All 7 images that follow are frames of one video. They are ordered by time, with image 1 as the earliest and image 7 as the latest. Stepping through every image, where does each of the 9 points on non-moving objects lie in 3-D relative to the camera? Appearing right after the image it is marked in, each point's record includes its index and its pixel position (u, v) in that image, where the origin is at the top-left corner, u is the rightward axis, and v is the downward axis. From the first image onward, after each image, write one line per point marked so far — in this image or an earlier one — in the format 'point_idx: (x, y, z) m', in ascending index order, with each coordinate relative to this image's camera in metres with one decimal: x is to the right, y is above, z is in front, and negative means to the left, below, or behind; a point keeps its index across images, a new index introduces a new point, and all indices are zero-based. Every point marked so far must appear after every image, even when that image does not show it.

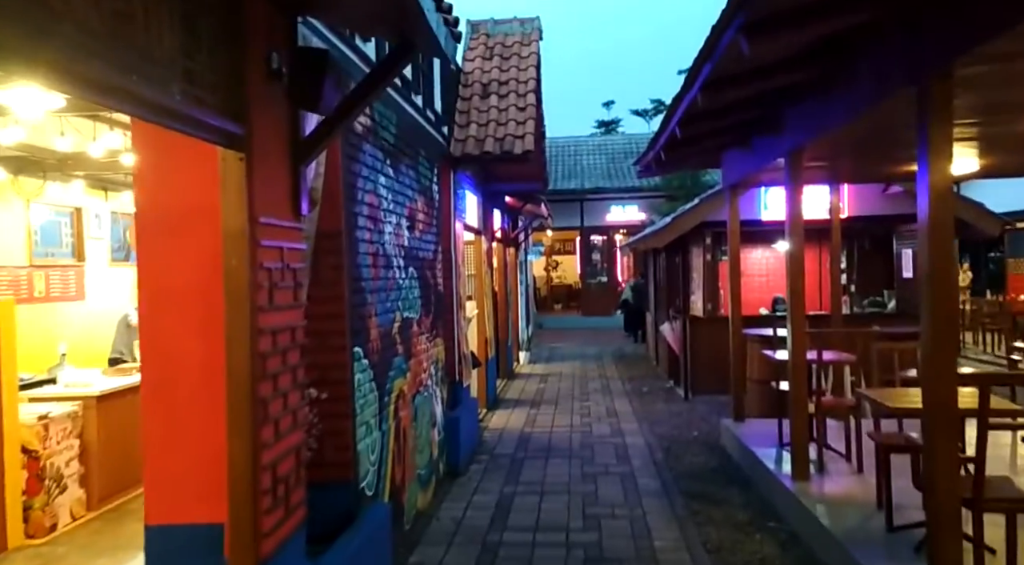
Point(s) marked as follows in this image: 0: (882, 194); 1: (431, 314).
0: (+5.4, +1.3, +12.5) m
1: (-0.7, -0.3, +7.8) m
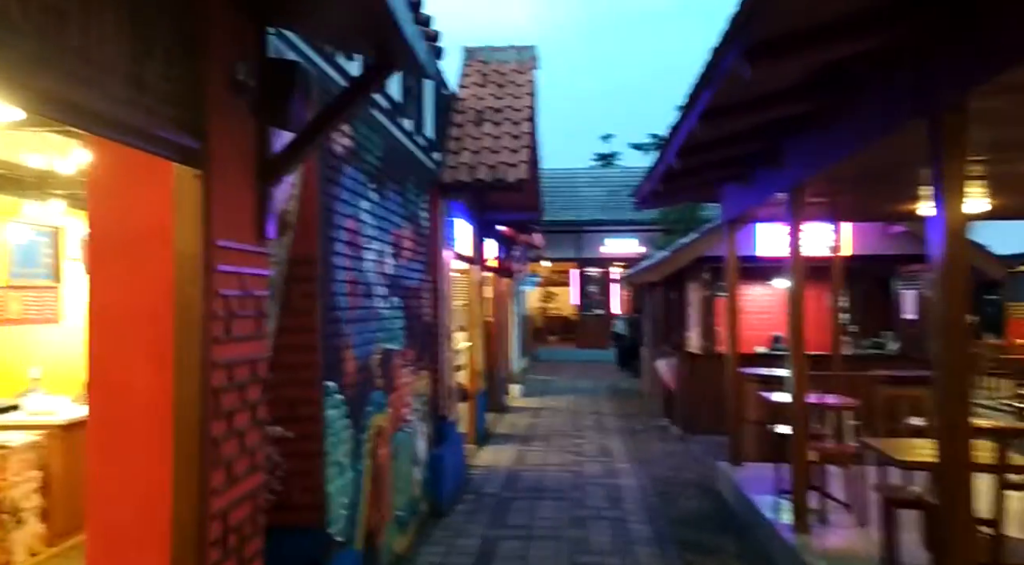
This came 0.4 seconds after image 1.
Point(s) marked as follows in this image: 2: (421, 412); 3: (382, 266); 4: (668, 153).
0: (+5.3, +0.7, +12.2) m
1: (-0.8, -0.5, +7.5) m
2: (-0.8, -1.1, +7.6) m
3: (-0.9, +0.1, +6.1) m
4: (+1.3, +1.1, +6.9) m
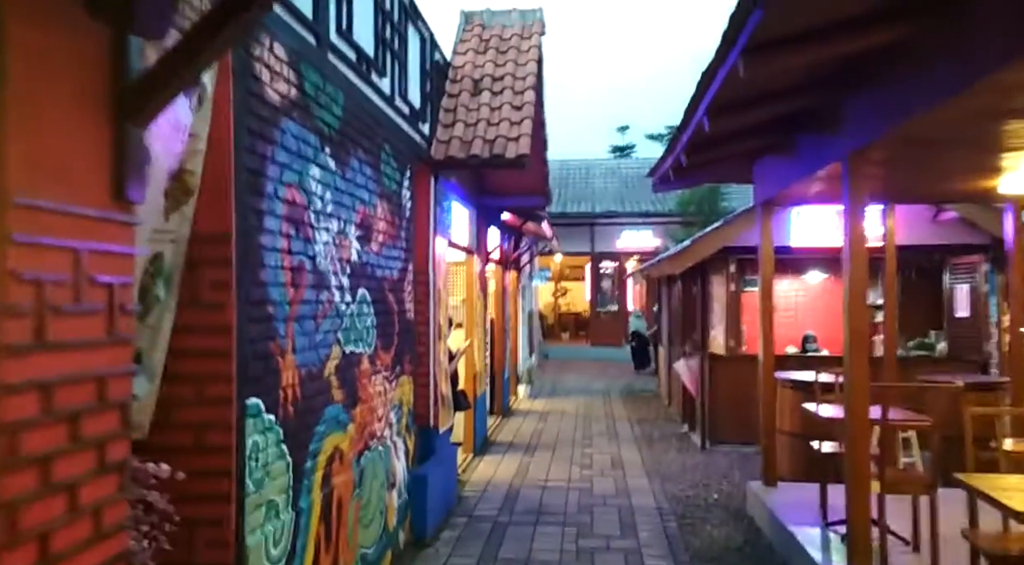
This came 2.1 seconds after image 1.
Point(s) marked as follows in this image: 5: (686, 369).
0: (+5.3, +0.8, +10.9) m
1: (-0.9, -0.5, +6.3) m
2: (-0.8, -1.1, +6.4) m
3: (-1.0, +0.2, +4.9) m
4: (+1.2, +1.1, +5.7) m
5: (+2.6, -1.3, +12.9) m
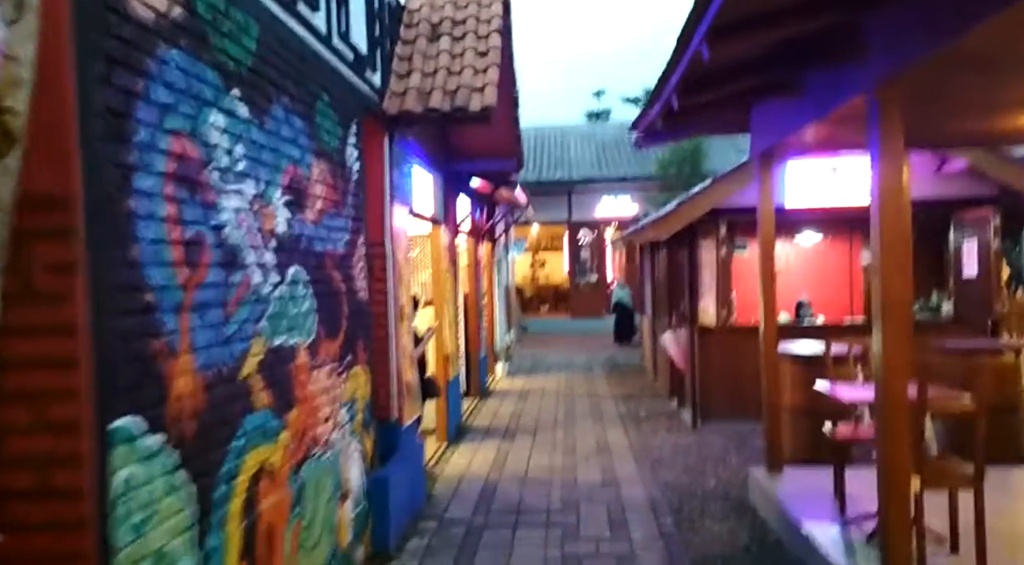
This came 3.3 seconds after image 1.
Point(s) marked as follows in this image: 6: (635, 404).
0: (+5.0, +1.3, +10.1) m
1: (-1.1, -0.3, +5.4) m
2: (-1.0, -0.9, +5.5) m
3: (-1.2, +0.3, +4.0) m
4: (+1.0, +1.3, +4.7) m
5: (+2.3, -0.8, +12.1) m
6: (+1.8, -1.8, +12.7) m
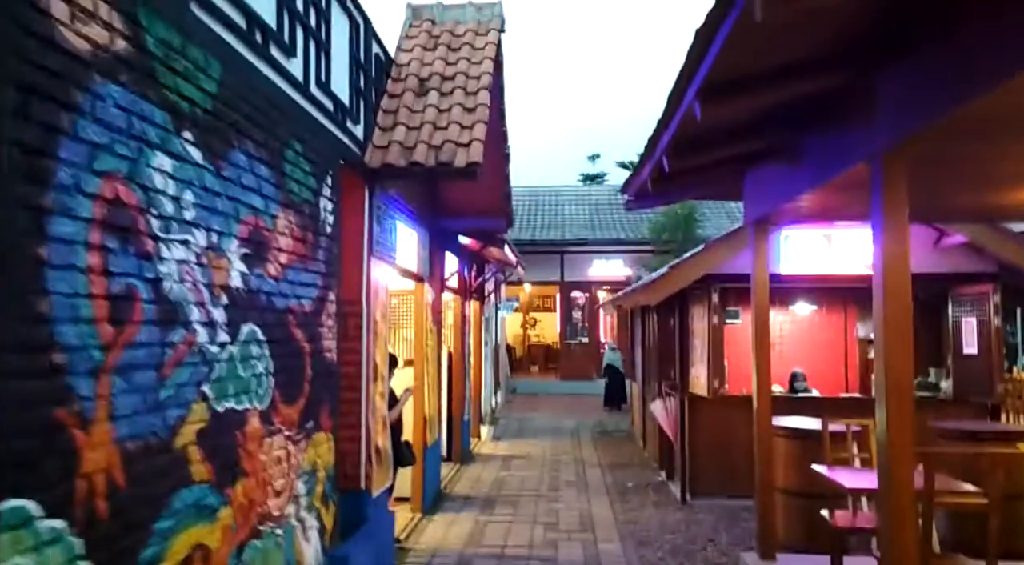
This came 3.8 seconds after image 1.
0: (+4.8, +0.4, +9.9) m
1: (-1.2, -0.7, +5.0) m
2: (-1.2, -1.3, +5.1) m
3: (-1.3, 0.0, +3.6) m
4: (+0.9, +1.0, +4.5) m
5: (+2.0, -1.7, +11.7) m
6: (+1.6, -2.7, +12.2) m
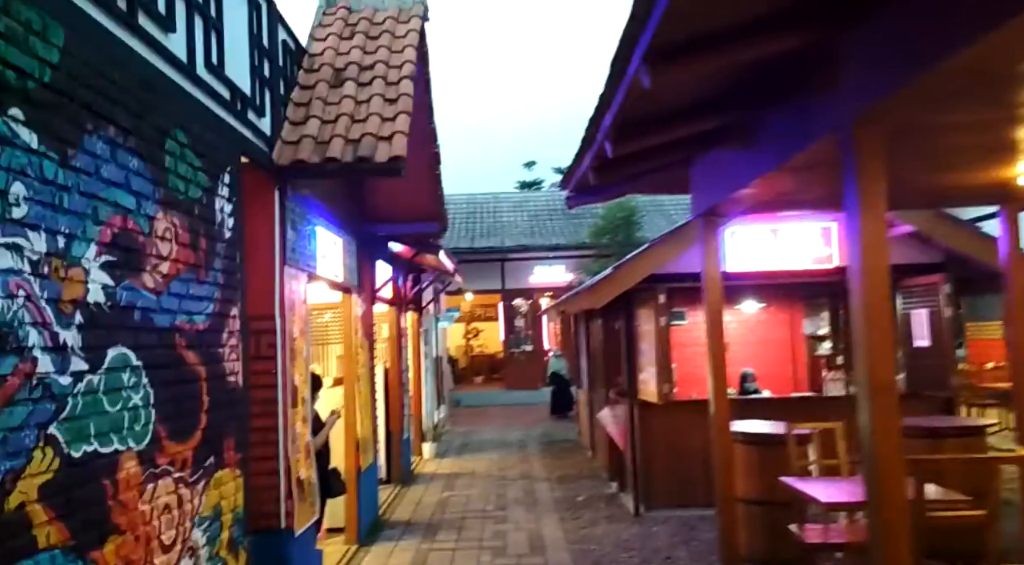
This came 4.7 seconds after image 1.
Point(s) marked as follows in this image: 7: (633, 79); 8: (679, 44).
0: (+4.1, +0.5, +9.6) m
1: (-1.5, -0.7, +4.3) m
2: (-1.5, -1.3, +4.4) m
3: (-1.5, 0.0, +2.9) m
4: (+0.5, +1.0, +3.9) m
5: (+1.3, -1.8, +11.1) m
6: (+0.8, -2.8, +11.6) m
7: (+0.6, +1.0, +4.2) m
8: (+0.7, +1.0, +3.8) m
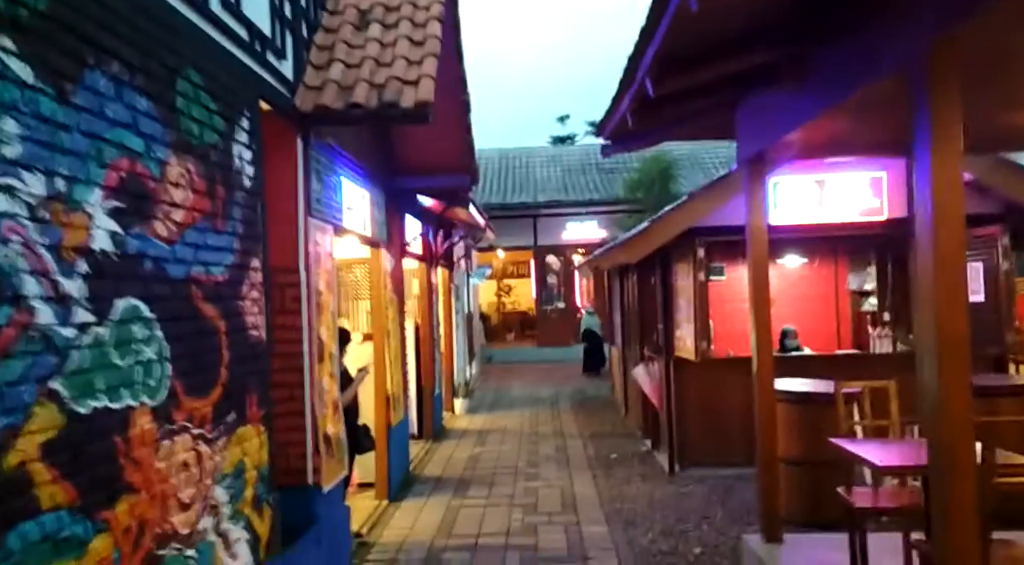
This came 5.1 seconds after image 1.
0: (+4.5, +1.0, +9.1) m
1: (-1.4, -0.5, +4.1) m
2: (-1.3, -1.1, +4.3) m
3: (-1.4, +0.2, +2.7) m
4: (+0.7, +1.2, +3.6) m
5: (+1.7, -1.2, +10.9) m
6: (+1.2, -2.2, +11.5) m
7: (+0.7, +1.2, +3.8) m
8: (+0.9, +1.2, +3.5) m
